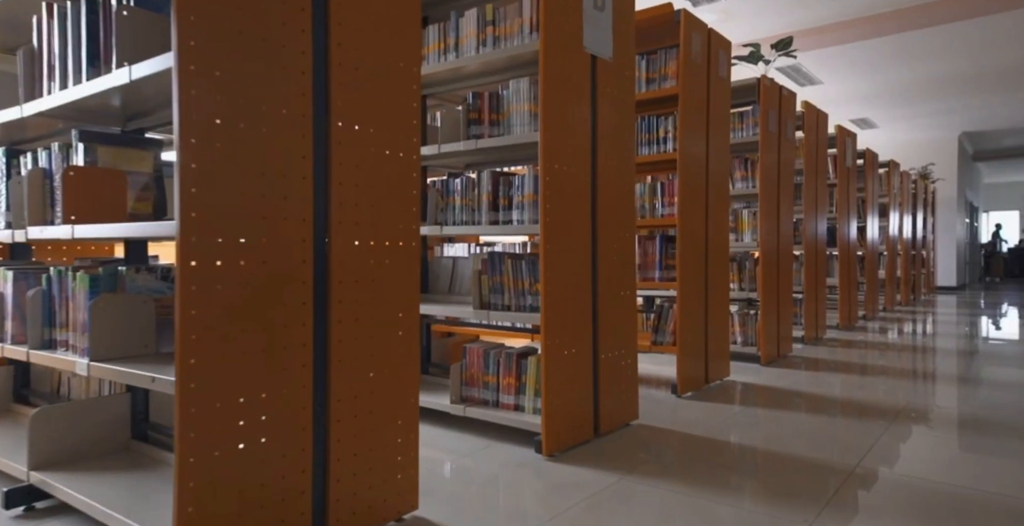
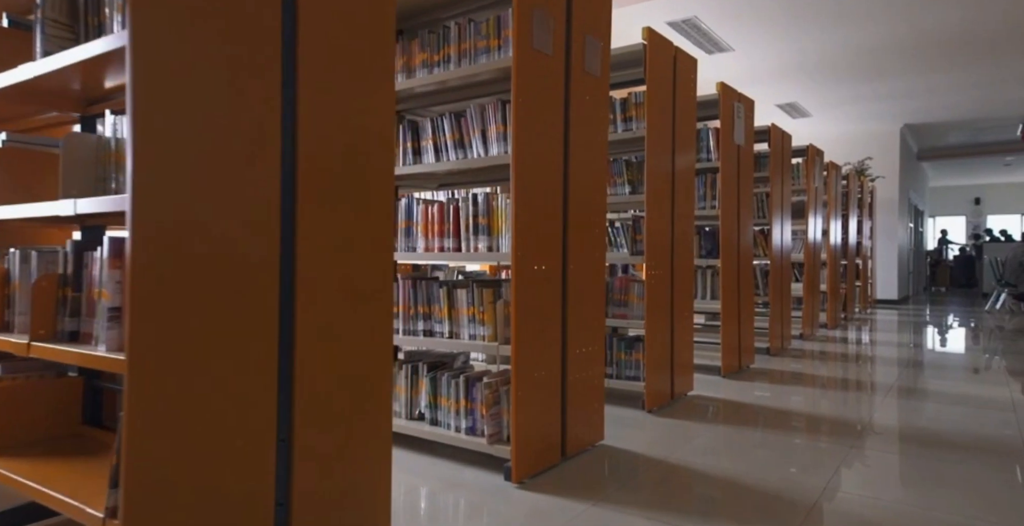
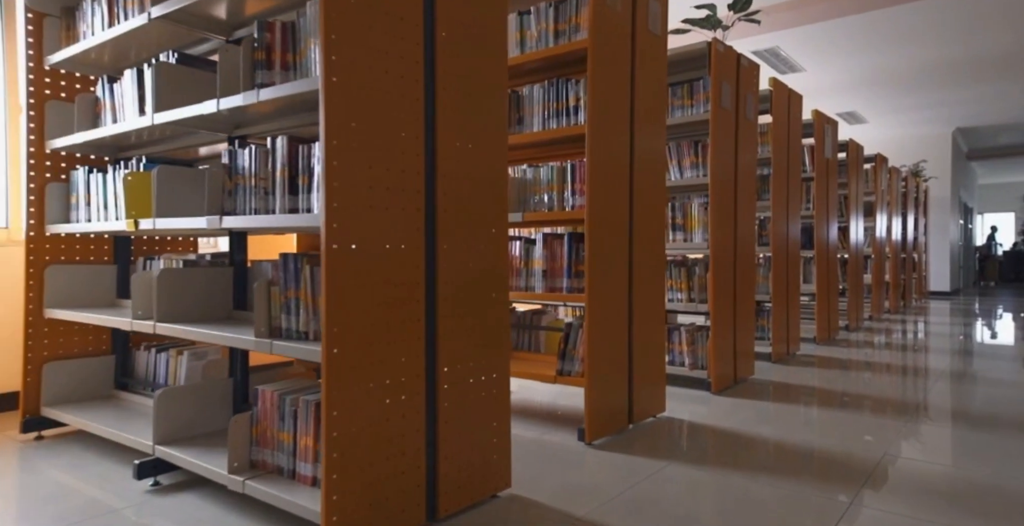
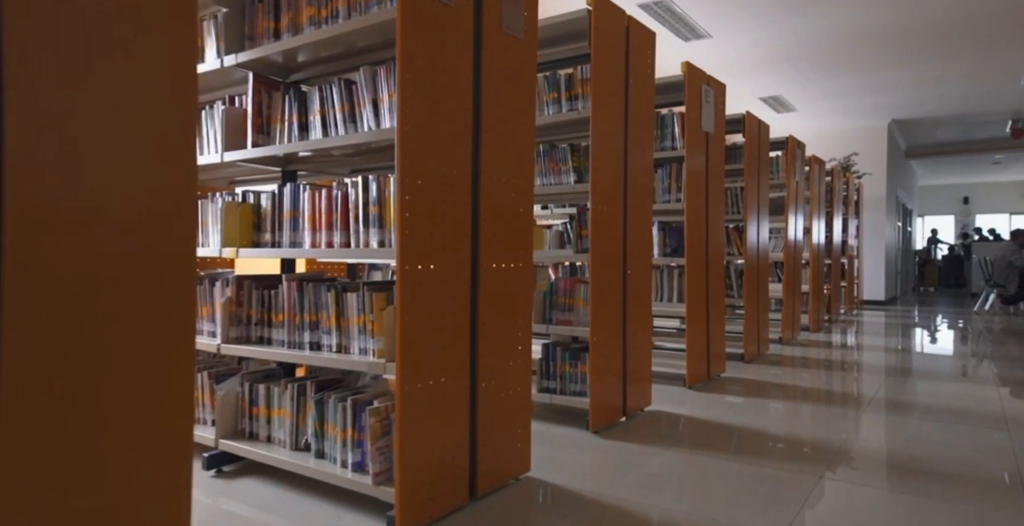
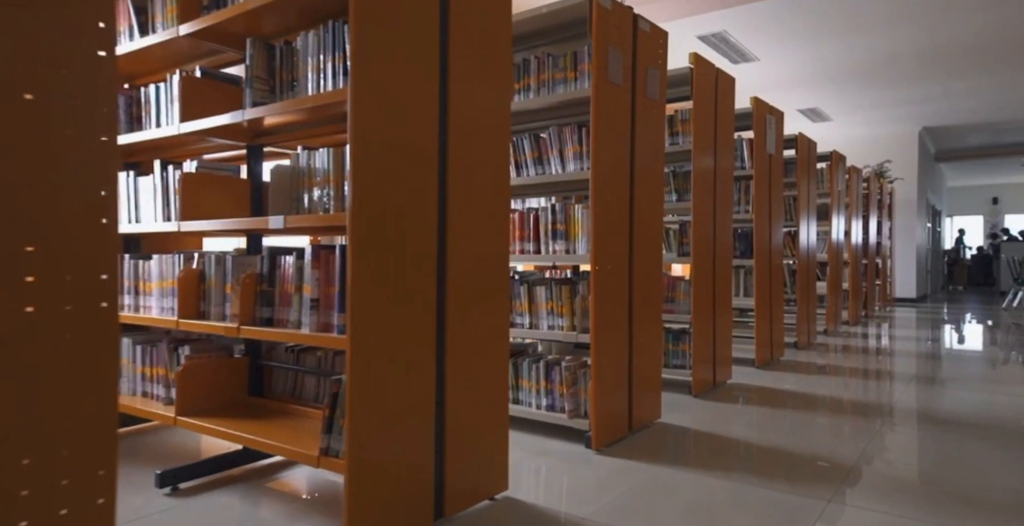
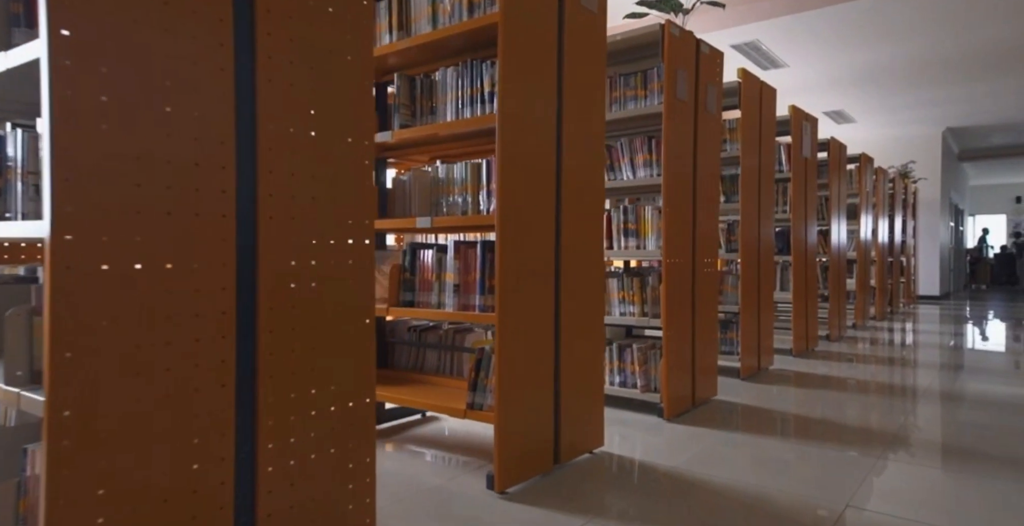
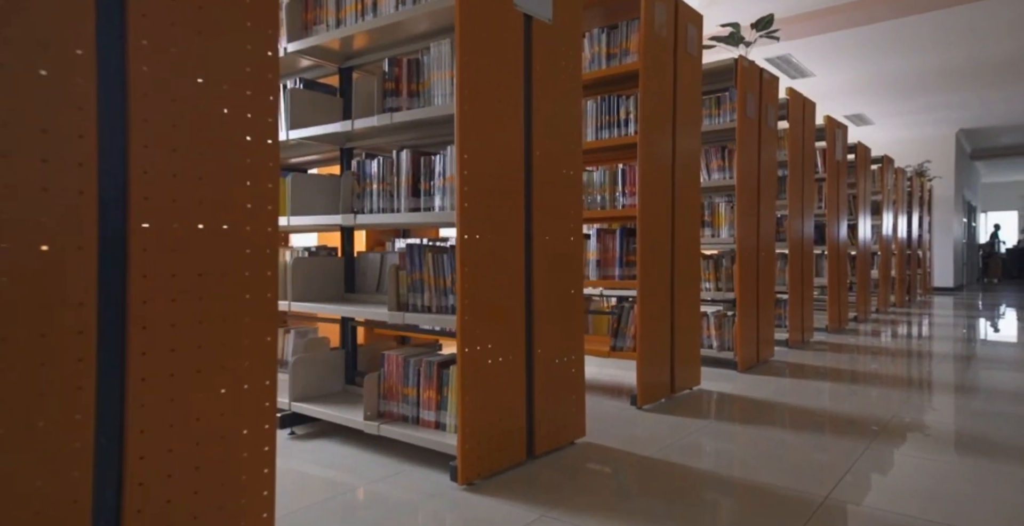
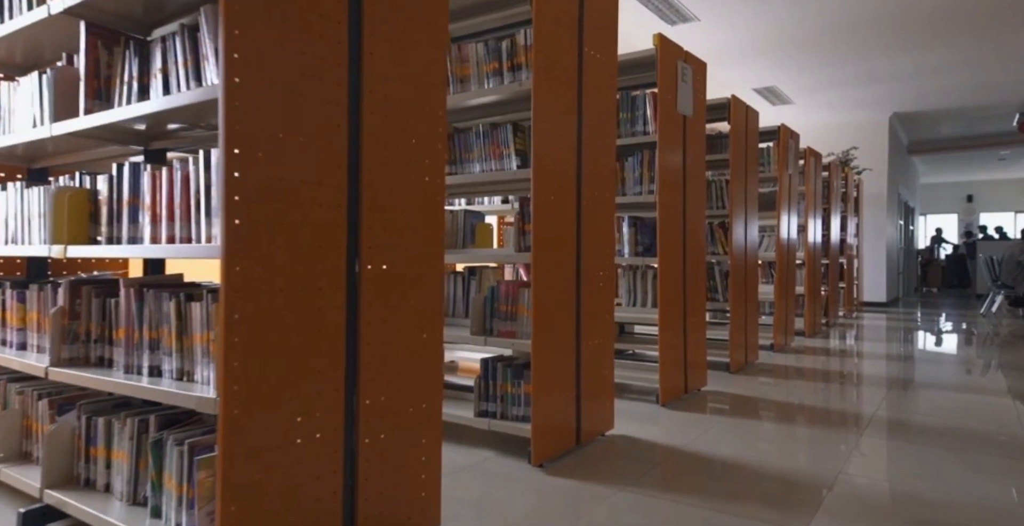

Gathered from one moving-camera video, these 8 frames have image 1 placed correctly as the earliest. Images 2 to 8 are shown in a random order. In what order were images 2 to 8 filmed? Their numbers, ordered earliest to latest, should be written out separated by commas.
7, 3, 6, 5, 2, 4, 8
